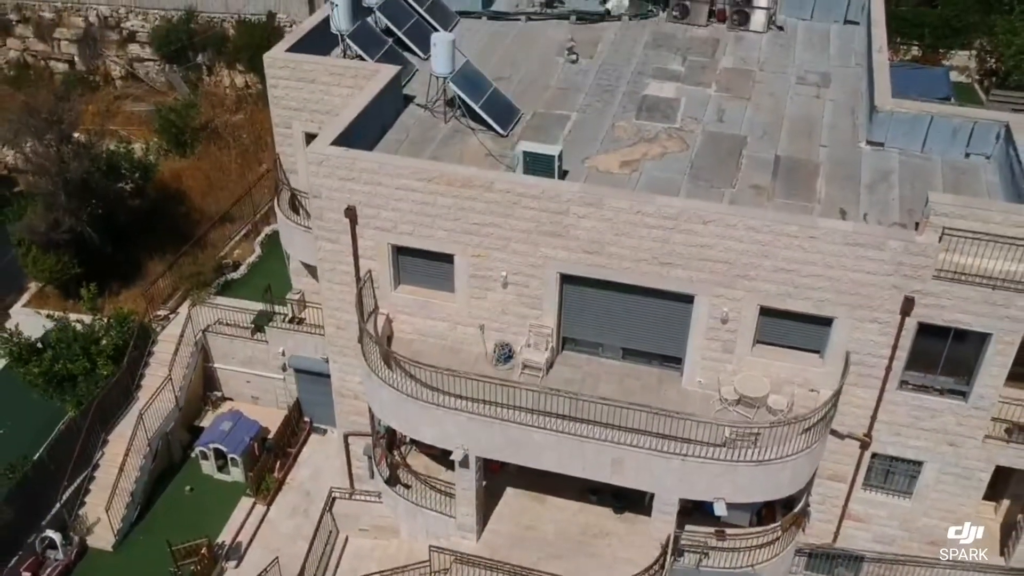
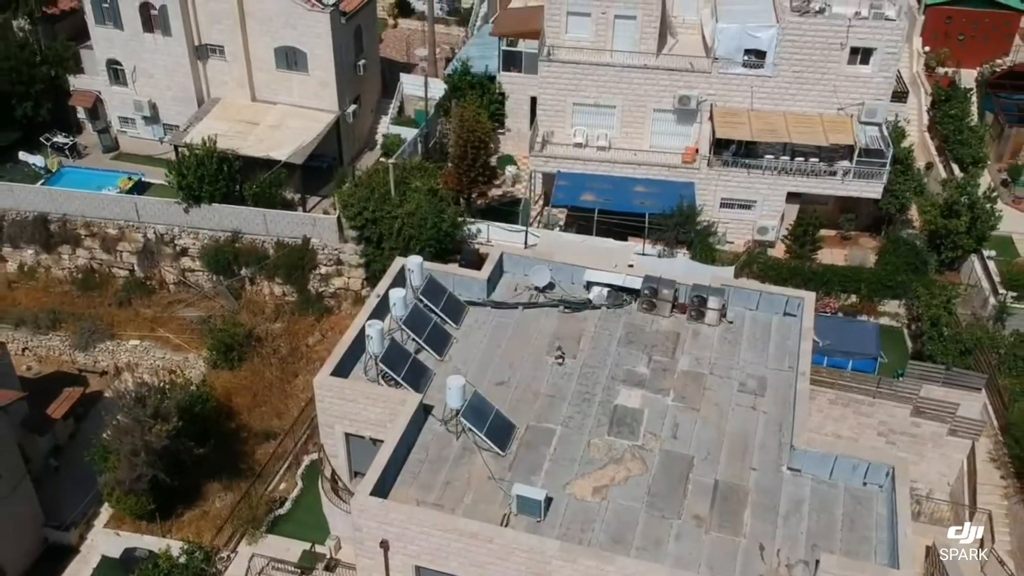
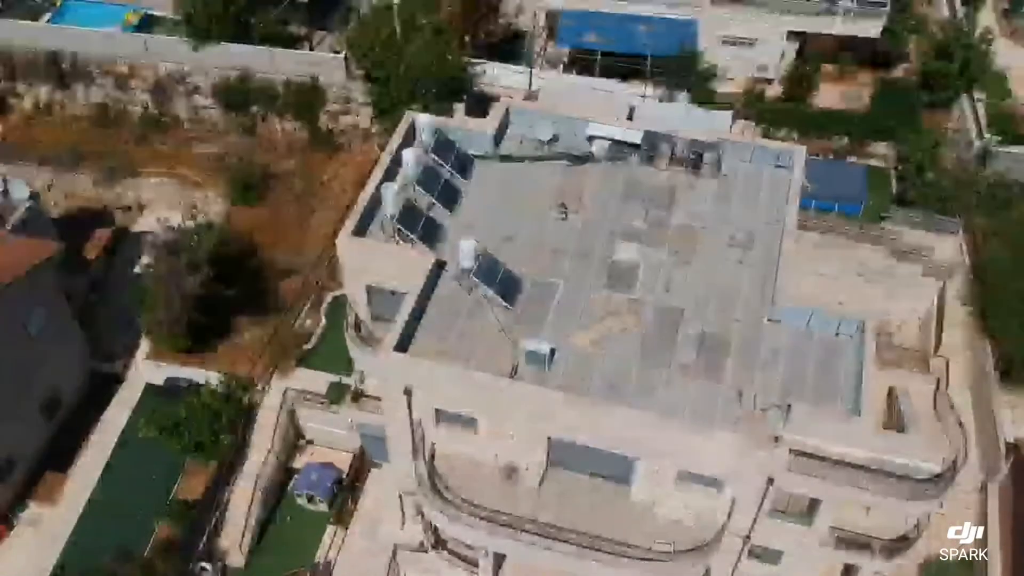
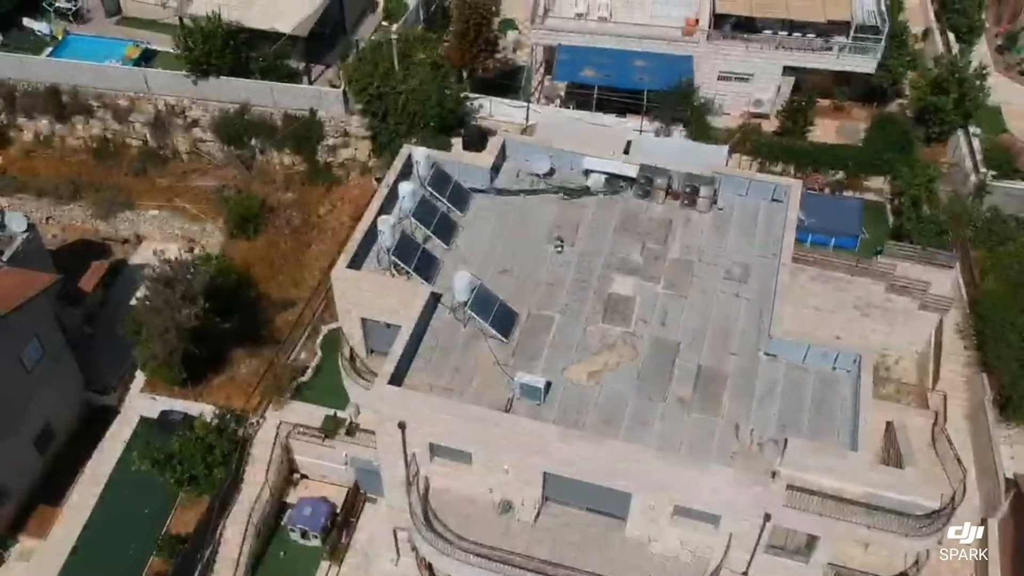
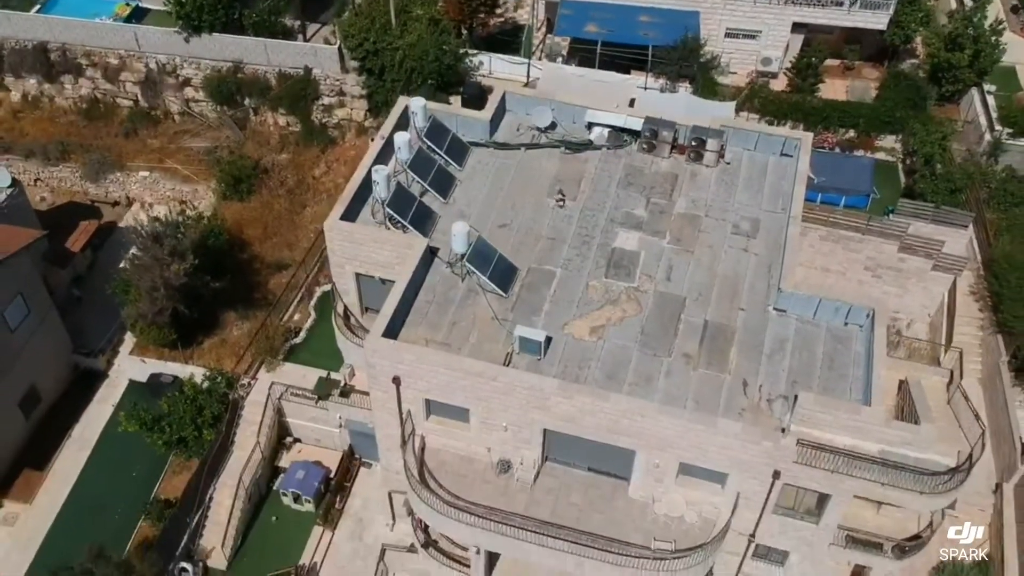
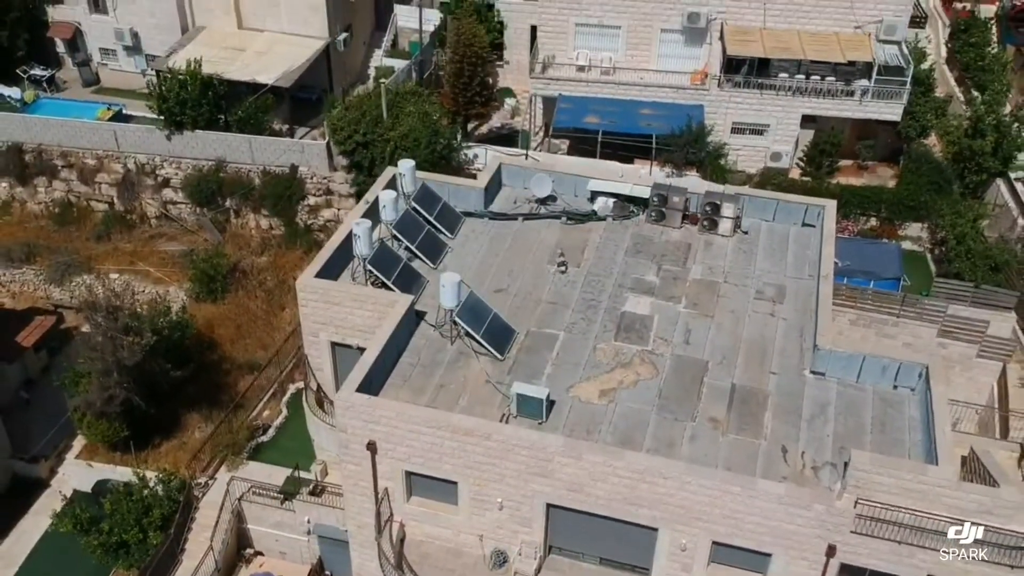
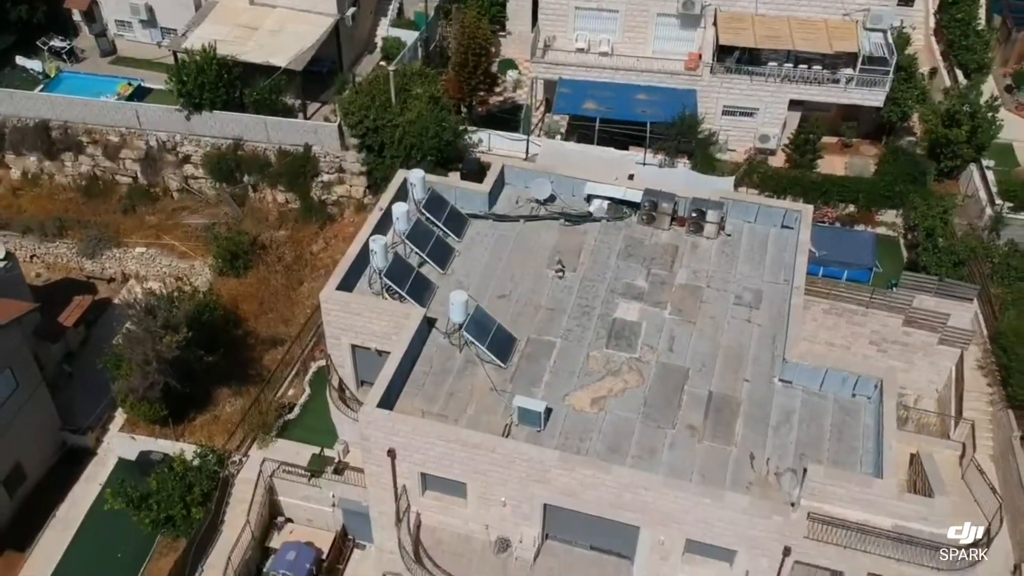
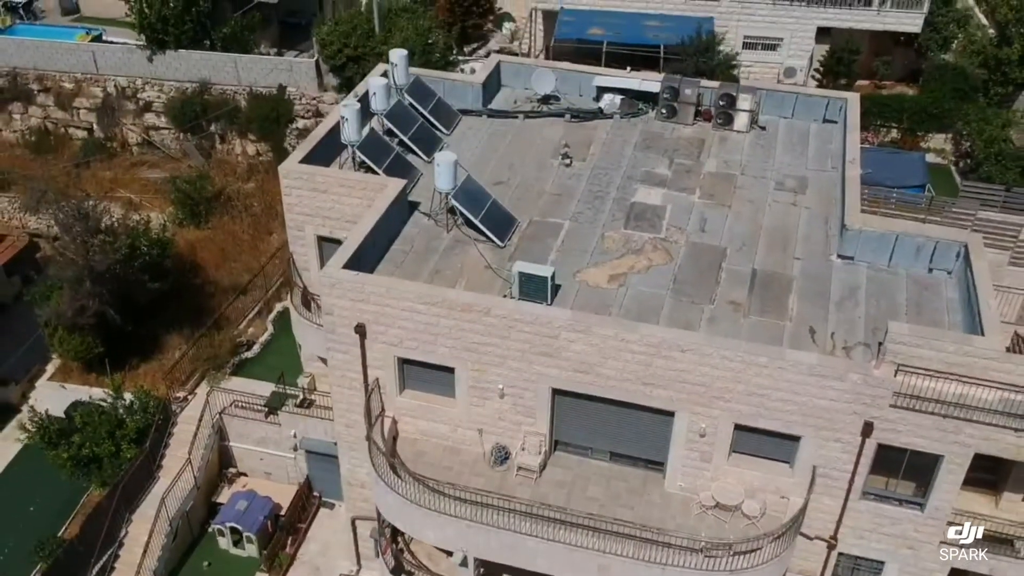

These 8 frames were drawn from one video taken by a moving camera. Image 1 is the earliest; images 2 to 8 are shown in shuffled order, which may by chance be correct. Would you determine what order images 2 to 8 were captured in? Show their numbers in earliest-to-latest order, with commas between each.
8, 6, 2, 7, 5, 4, 3
